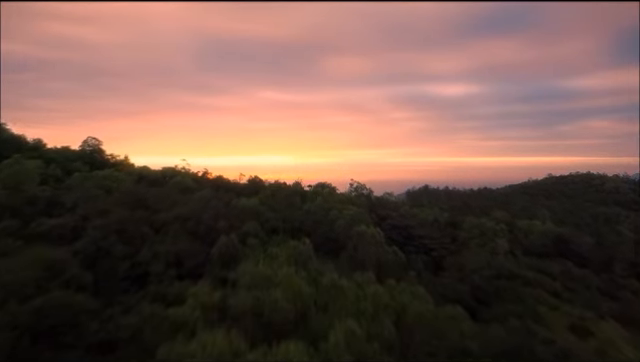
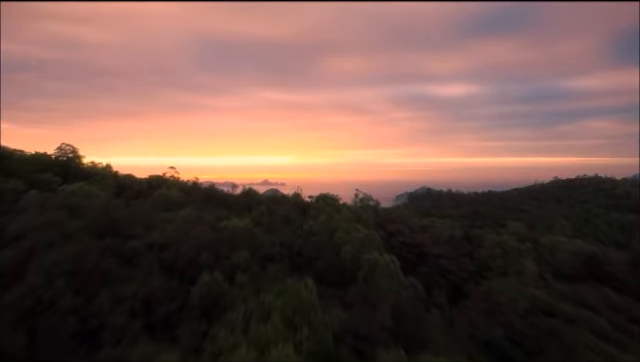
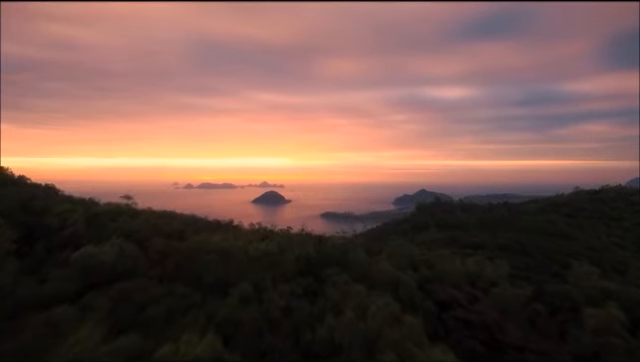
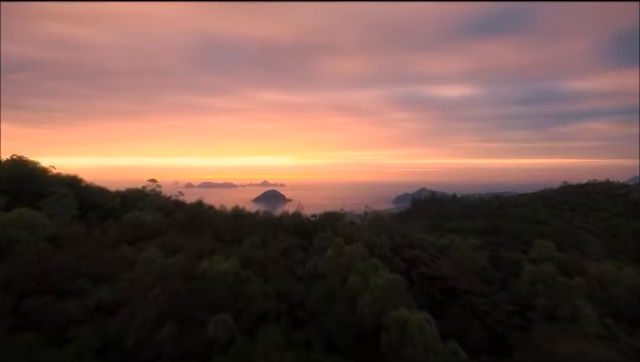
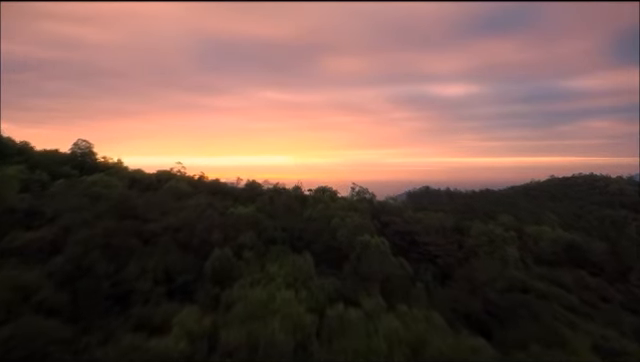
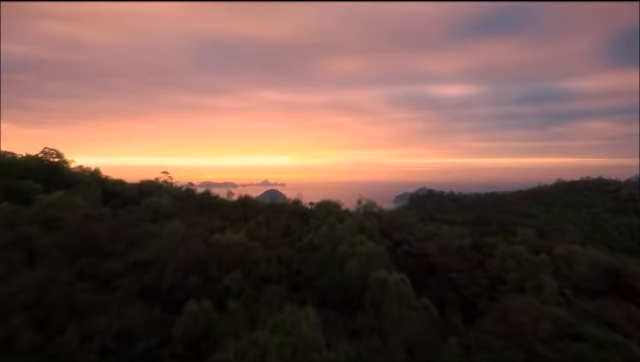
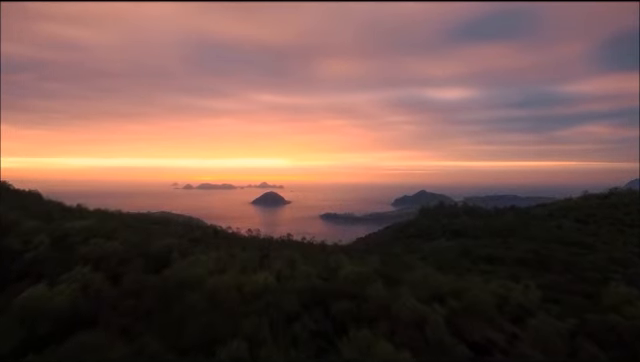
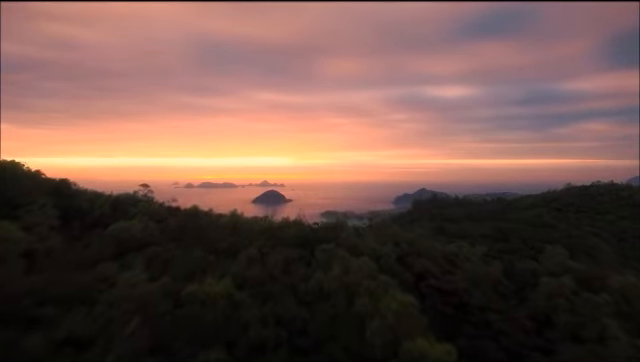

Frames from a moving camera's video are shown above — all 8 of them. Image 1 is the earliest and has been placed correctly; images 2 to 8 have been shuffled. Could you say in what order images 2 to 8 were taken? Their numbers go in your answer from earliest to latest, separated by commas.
5, 2, 6, 4, 8, 3, 7
